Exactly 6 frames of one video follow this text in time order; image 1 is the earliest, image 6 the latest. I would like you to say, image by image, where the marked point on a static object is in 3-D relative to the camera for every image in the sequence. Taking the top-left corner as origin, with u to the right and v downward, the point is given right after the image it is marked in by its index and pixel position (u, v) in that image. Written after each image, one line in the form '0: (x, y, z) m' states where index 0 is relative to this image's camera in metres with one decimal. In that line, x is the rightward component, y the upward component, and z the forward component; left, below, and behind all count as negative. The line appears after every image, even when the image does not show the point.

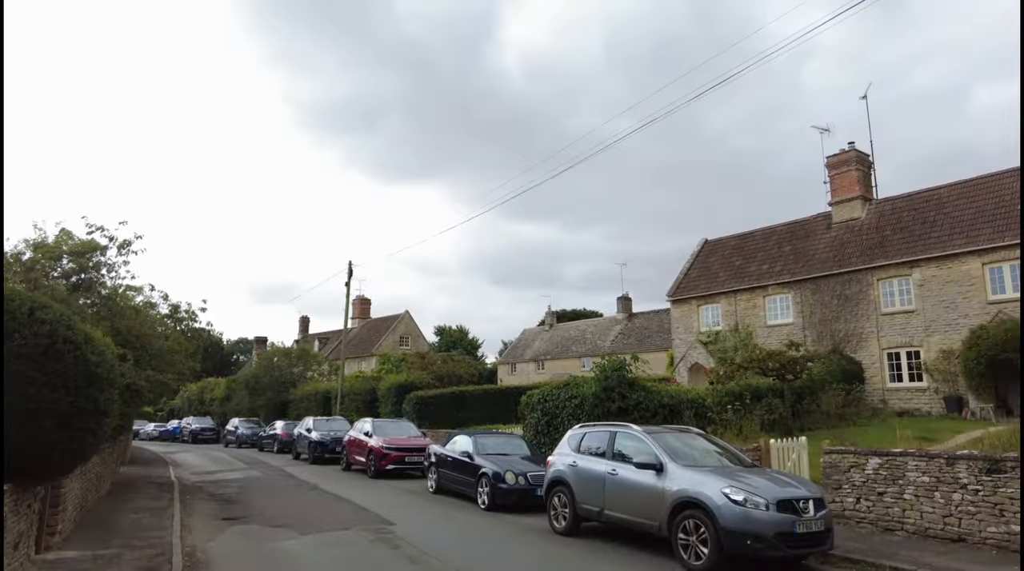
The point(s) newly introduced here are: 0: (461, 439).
0: (-1.2, -3.4, +14.3) m
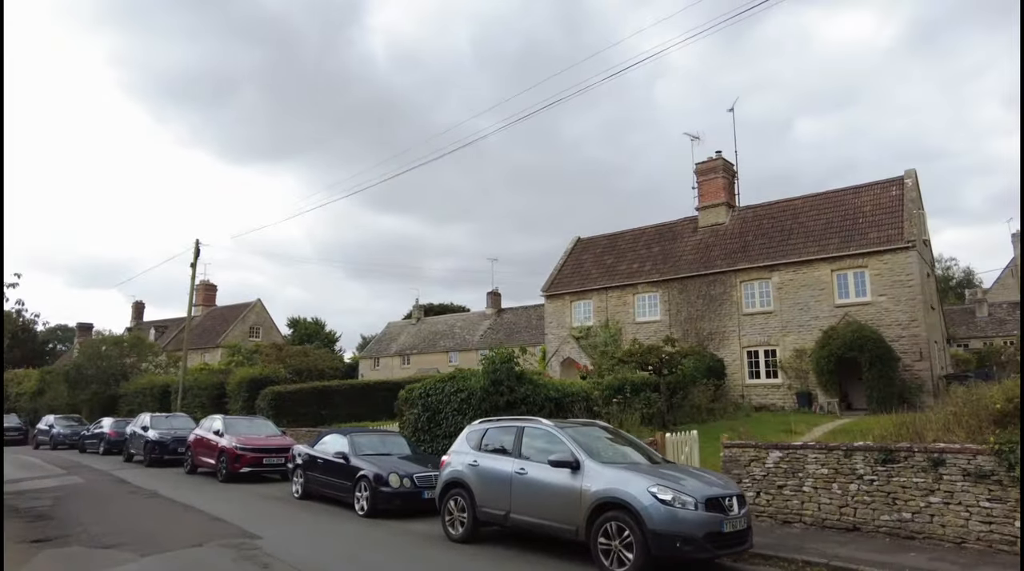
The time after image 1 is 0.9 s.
0: (-3.5, -3.0, +12.8) m
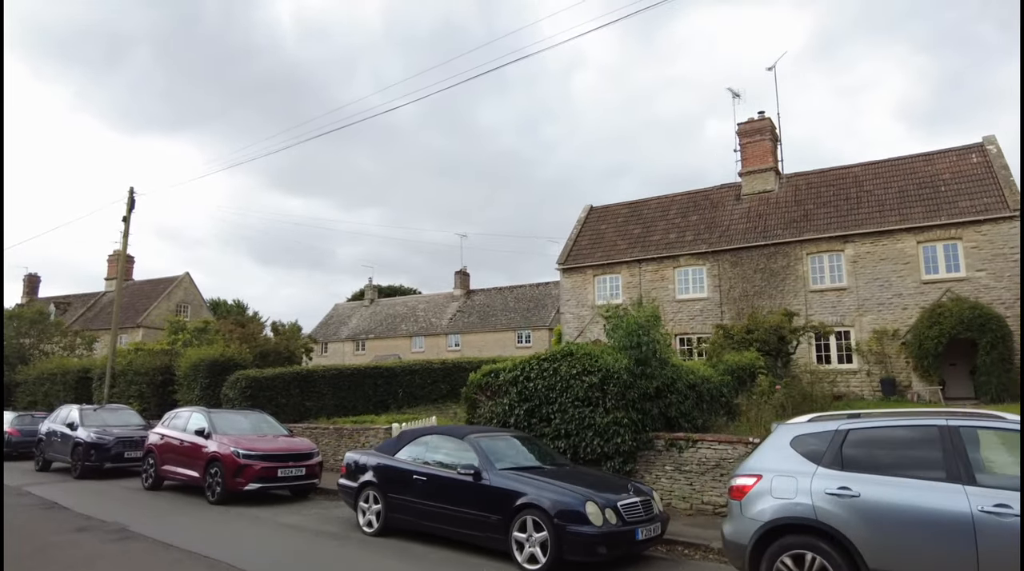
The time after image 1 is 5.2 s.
0: (-1.1, -2.1, +8.5) m
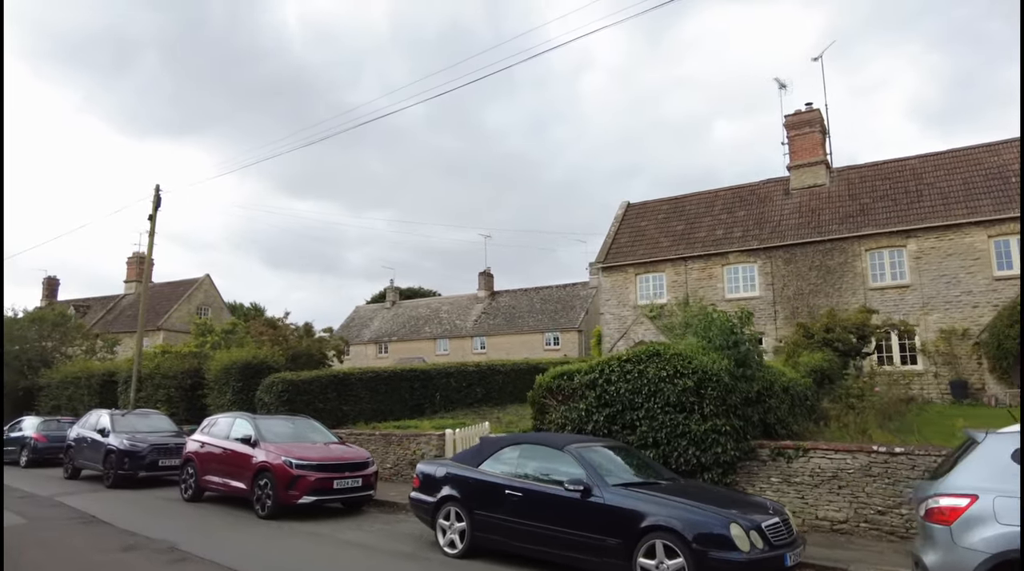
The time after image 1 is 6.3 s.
0: (+0.1, -2.0, +7.6) m
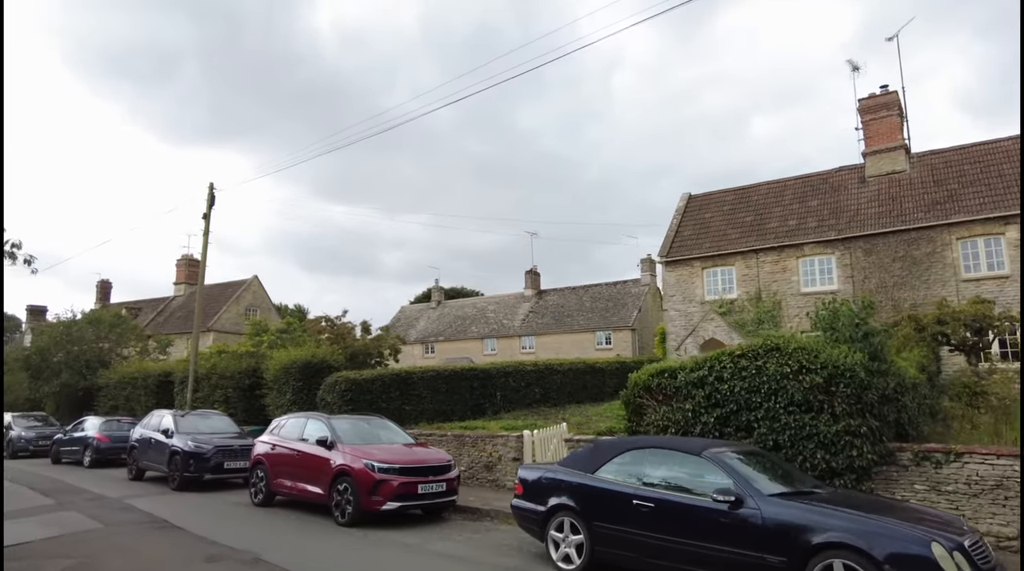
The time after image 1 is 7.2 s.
0: (+1.3, -1.8, +6.8) m
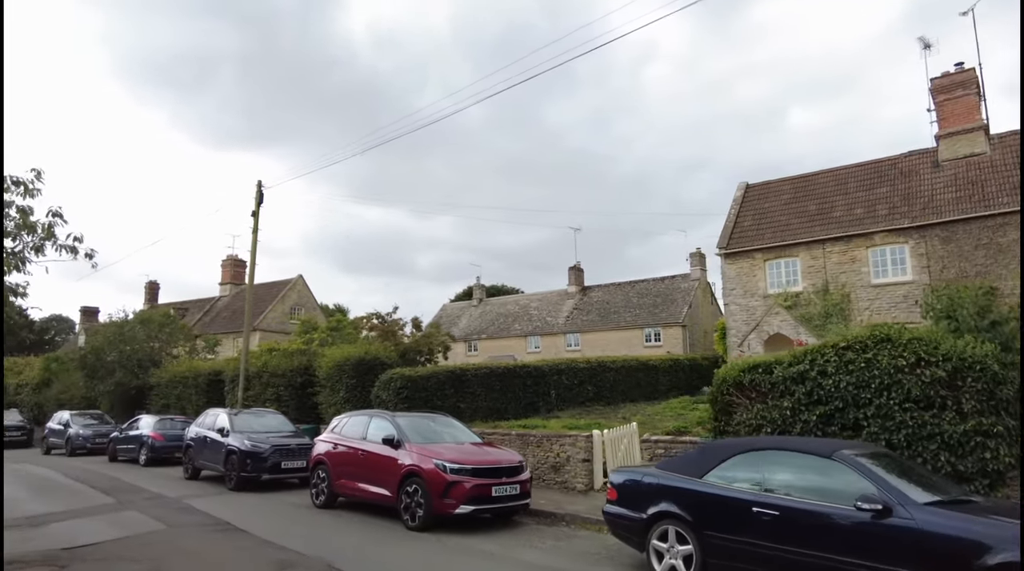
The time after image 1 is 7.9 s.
0: (+2.3, -1.6, +6.1) m
